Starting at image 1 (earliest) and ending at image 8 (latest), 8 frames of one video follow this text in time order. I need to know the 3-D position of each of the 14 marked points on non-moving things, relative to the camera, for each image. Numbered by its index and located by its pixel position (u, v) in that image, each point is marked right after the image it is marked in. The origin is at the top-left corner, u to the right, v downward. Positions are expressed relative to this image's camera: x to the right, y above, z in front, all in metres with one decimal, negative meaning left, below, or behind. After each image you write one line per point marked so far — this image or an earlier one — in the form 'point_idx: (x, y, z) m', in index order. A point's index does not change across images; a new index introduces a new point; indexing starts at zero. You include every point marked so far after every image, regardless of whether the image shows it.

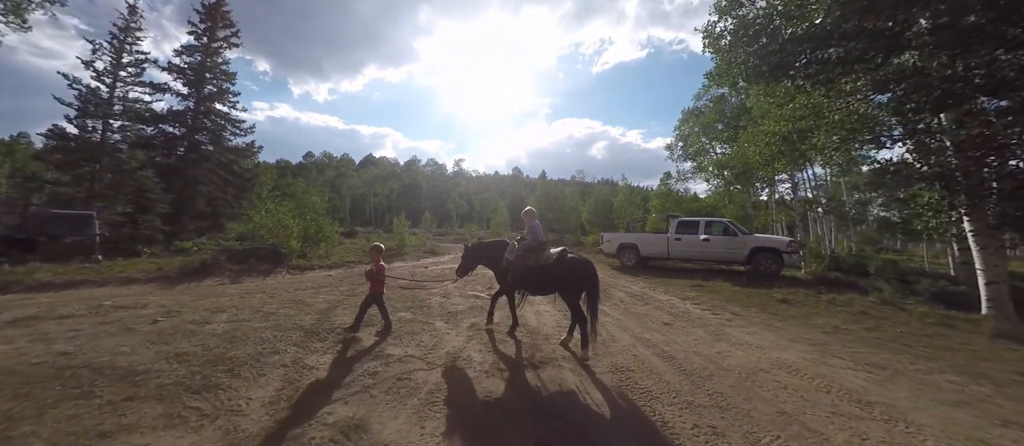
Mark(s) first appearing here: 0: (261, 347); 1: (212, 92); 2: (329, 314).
0: (-3.2, -1.6, +4.4) m
1: (-17.2, +7.5, +20.0) m
2: (-3.2, -1.6, +6.2) m
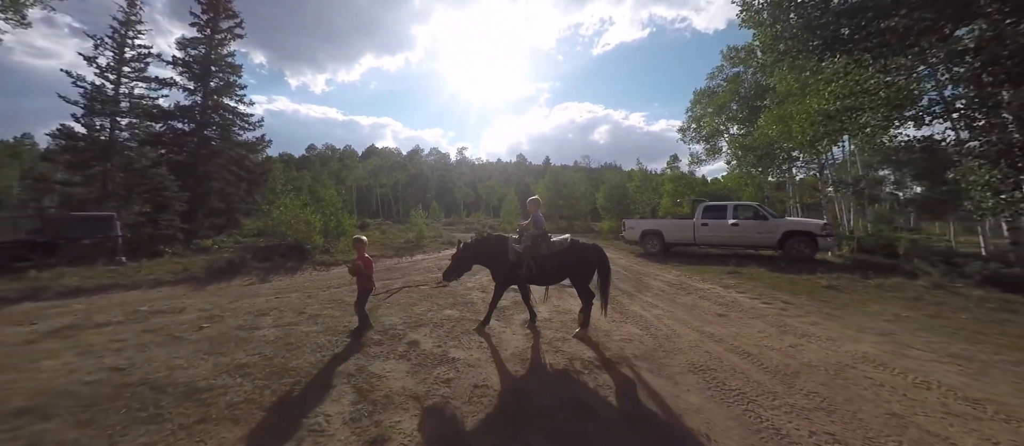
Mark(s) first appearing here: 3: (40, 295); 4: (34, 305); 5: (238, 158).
0: (-2.3, -1.6, +4.1) m
1: (-16.4, +7.7, +19.5) m
2: (-2.3, -1.5, +5.9) m
3: (-9.4, -1.4, +6.9) m
4: (-8.8, -1.5, +6.4) m
5: (-15.2, +3.5, +19.3) m
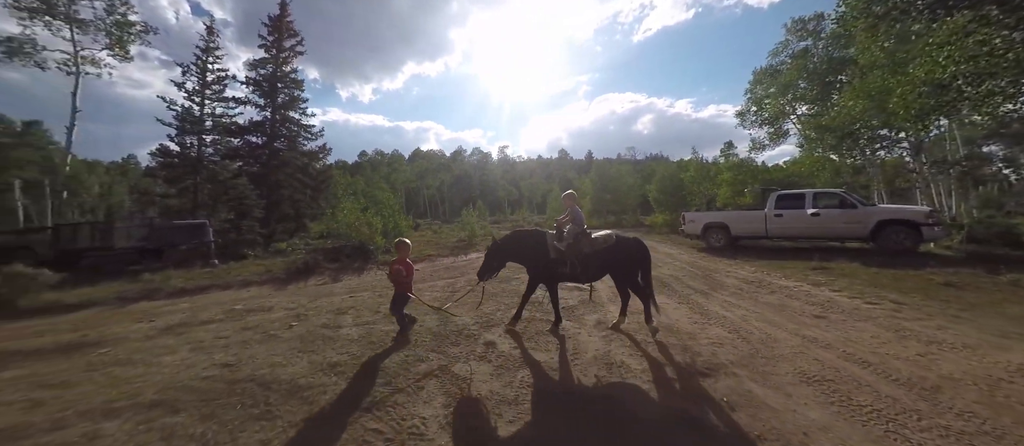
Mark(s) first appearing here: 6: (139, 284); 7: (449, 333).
0: (-1.3, -1.6, +4.1) m
1: (-13.7, +7.4, +21.0) m
2: (-1.1, -1.5, +5.9) m
3: (-8.0, -1.6, +7.8) m
4: (-7.5, -1.7, +7.2) m
5: (-12.4, +3.3, +20.7) m
6: (-8.9, -1.5, +8.3) m
7: (-0.9, -1.6, +4.9) m
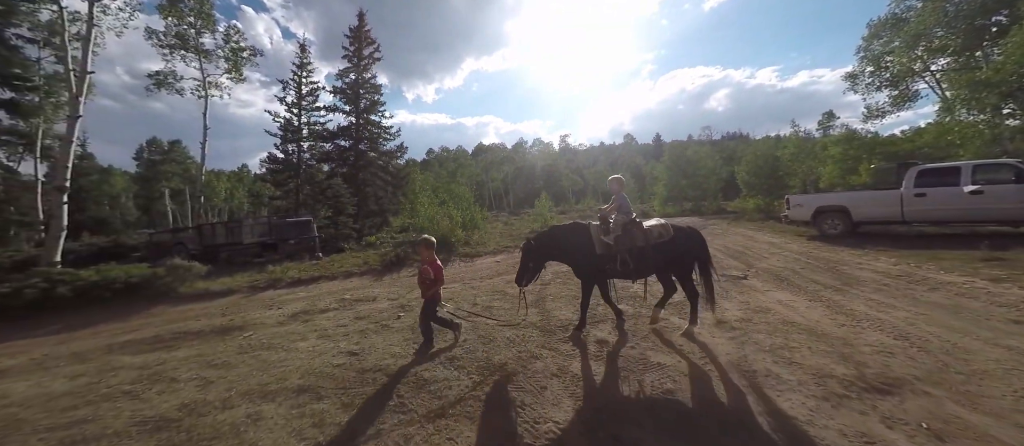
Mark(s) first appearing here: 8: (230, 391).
0: (0.0, -1.5, +4.0) m
1: (-9.5, +7.7, +22.6) m
2: (+0.5, -1.4, +5.7) m
3: (-5.9, -1.6, +8.8) m
4: (-5.5, -1.6, +8.1) m
5: (-8.1, +3.6, +22.1) m
6: (-6.7, -1.4, +9.4) m
7: (+0.6, -1.4, +4.7) m
8: (-2.7, -1.6, +3.4) m
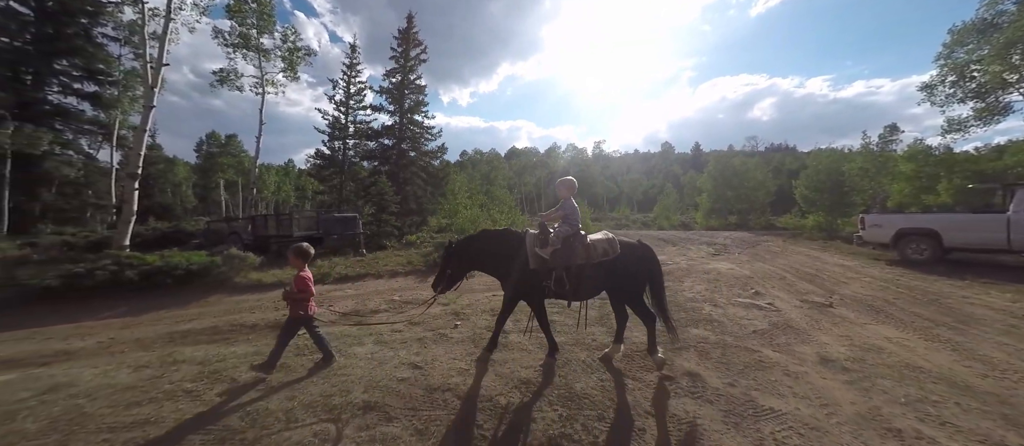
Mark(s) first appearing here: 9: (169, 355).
0: (+0.8, -1.6, +3.5) m
1: (-6.7, +7.8, +22.9) m
2: (+1.5, -1.5, +5.2) m
3: (-4.7, -1.4, +8.7) m
4: (-4.4, -1.5, +8.1) m
5: (-5.6, +3.7, +22.3) m
6: (-5.4, -1.3, +9.4) m
7: (+1.4, -1.6, +4.2) m
8: (-2.0, -1.6, +3.1) m
9: (-4.3, -1.6, +4.4) m
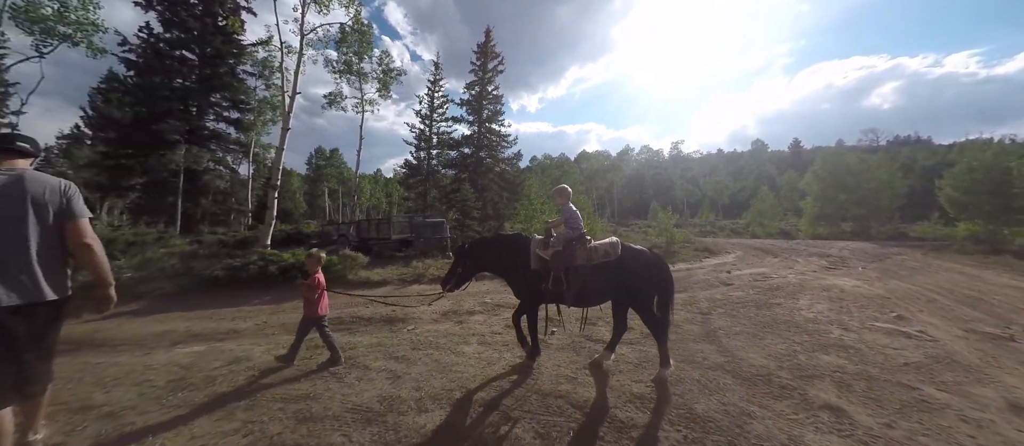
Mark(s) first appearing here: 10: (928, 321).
0: (+1.9, -1.7, +3.3) m
1: (-1.6, +7.5, +23.9) m
2: (+2.9, -1.7, +4.8) m
3: (-2.5, -1.6, +9.5) m
4: (-2.3, -1.6, +8.8) m
5: (-0.7, +3.4, +23.0) m
6: (-3.1, -1.4, +10.3) m
7: (+2.6, -1.7, +3.8) m
8: (-0.9, -1.7, +3.5) m
9: (-2.9, -1.7, +5.1) m
10: (+7.3, -1.7, +6.1) m
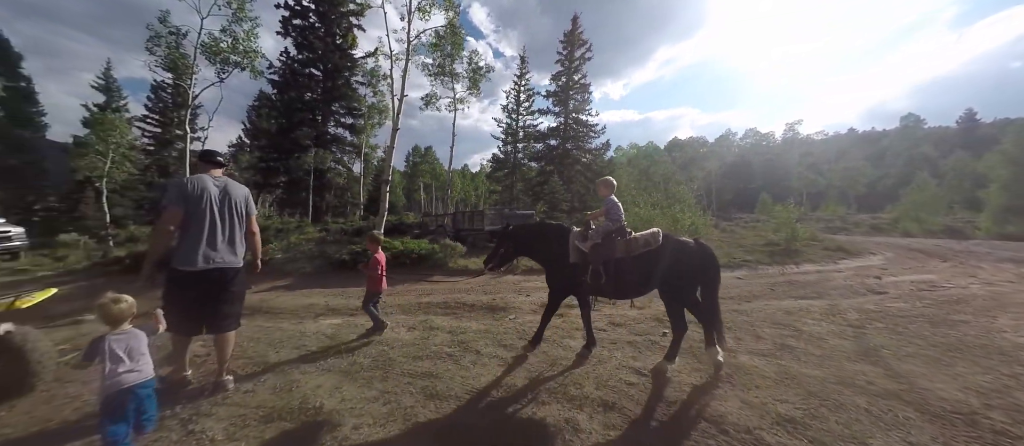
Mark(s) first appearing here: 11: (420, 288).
0: (+2.9, -1.6, +2.7) m
1: (+4.3, +8.0, +23.3) m
2: (+4.2, -1.6, +3.9) m
3: (0.0, -1.3, +9.7) m
4: (+0.1, -1.4, +9.0) m
5: (+5.0, +3.8, +22.4) m
6: (-0.3, -1.2, +10.6) m
7: (+3.7, -1.6, +3.0) m
8: (+0.2, -1.6, +3.5) m
9: (-1.4, -1.6, +5.5) m
10: (+8.9, -1.7, +4.2) m
11: (-2.2, -1.5, +8.3) m
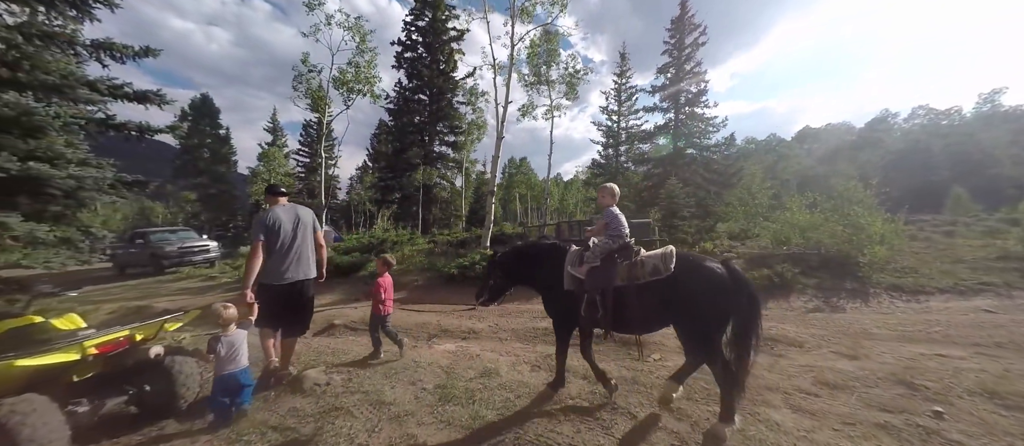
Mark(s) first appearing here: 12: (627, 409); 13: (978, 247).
0: (+3.9, -1.7, +0.7) m
1: (+10.5, +7.5, +20.5) m
2: (+5.5, -1.6, +1.6) m
3: (+3.0, -1.6, +8.3) m
4: (+2.8, -1.7, +7.5) m
5: (+10.9, +3.4, +19.3) m
6: (+2.9, -1.4, +9.3) m
7: (+4.7, -1.7, +0.8) m
8: (+1.5, -1.7, +2.2) m
9: (+0.5, -1.8, +4.6) m
10: (+10.0, -1.6, +0.6) m
11: (+0.4, -1.8, +7.5) m
12: (+1.1, -1.7, +3.3) m
13: (+16.2, -0.8, +12.2) m
